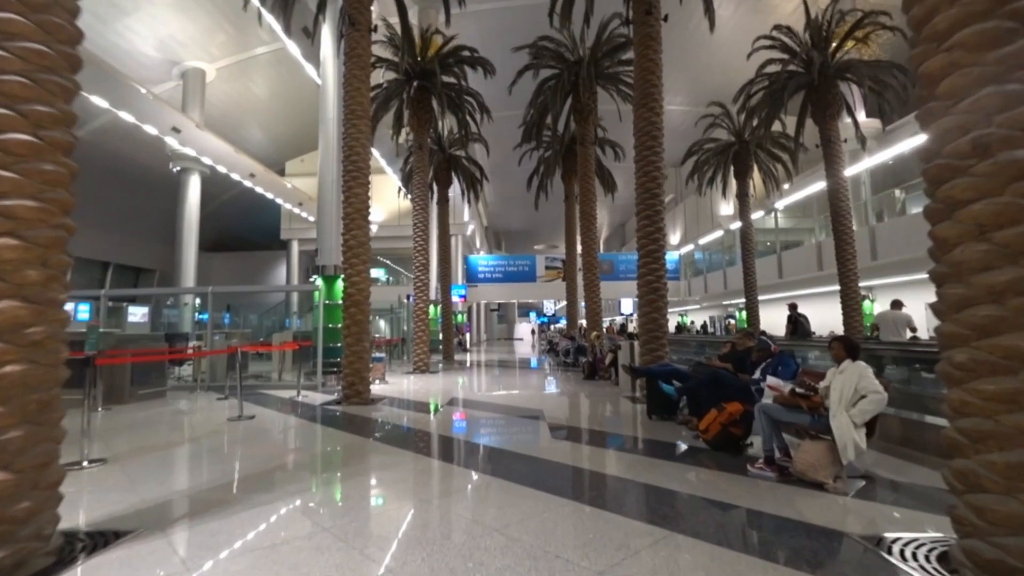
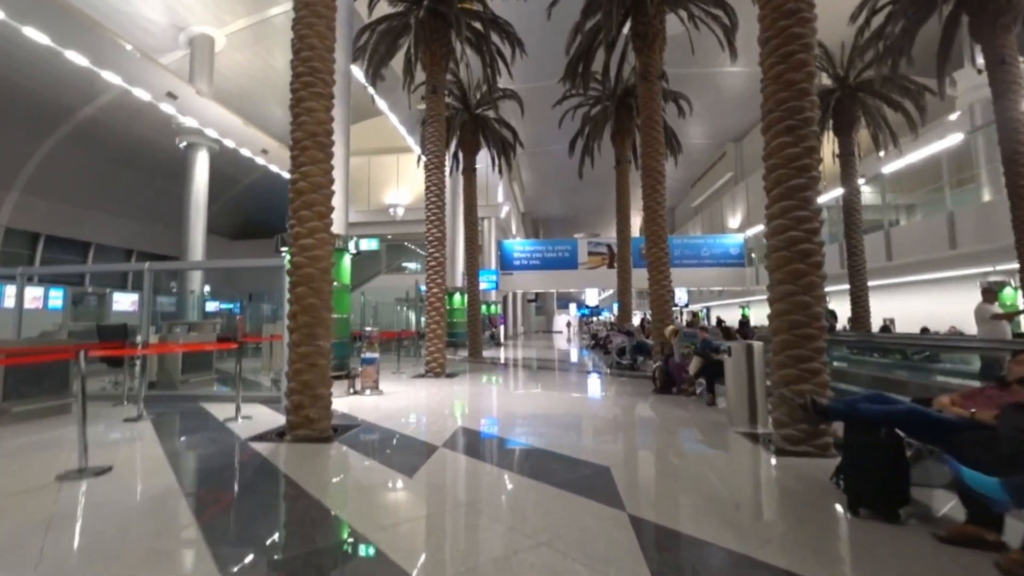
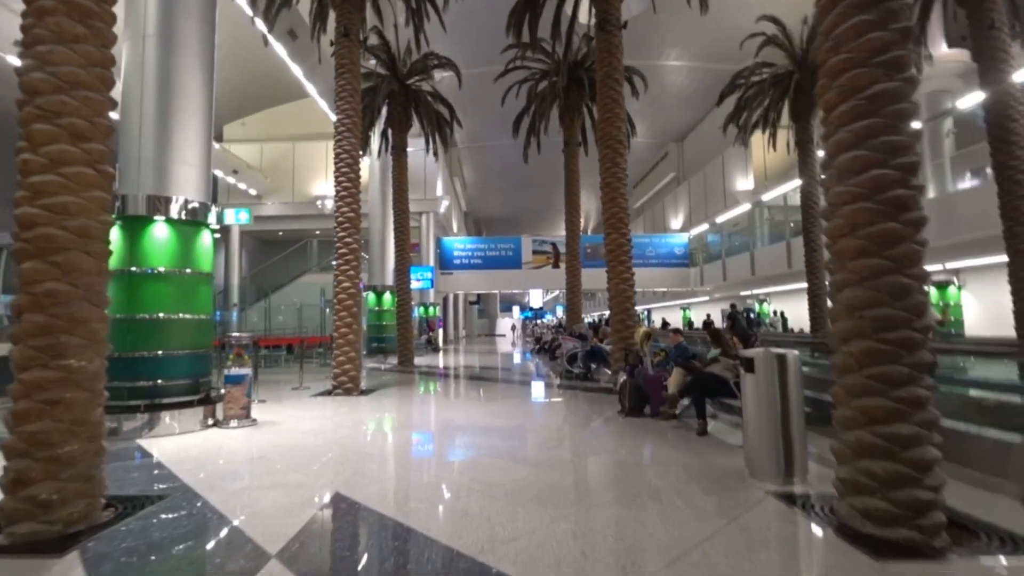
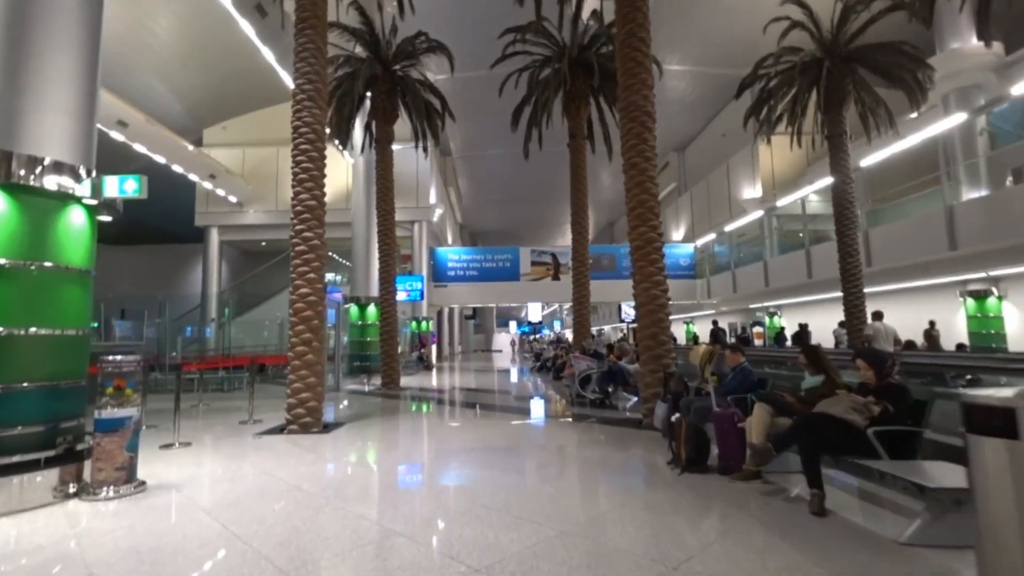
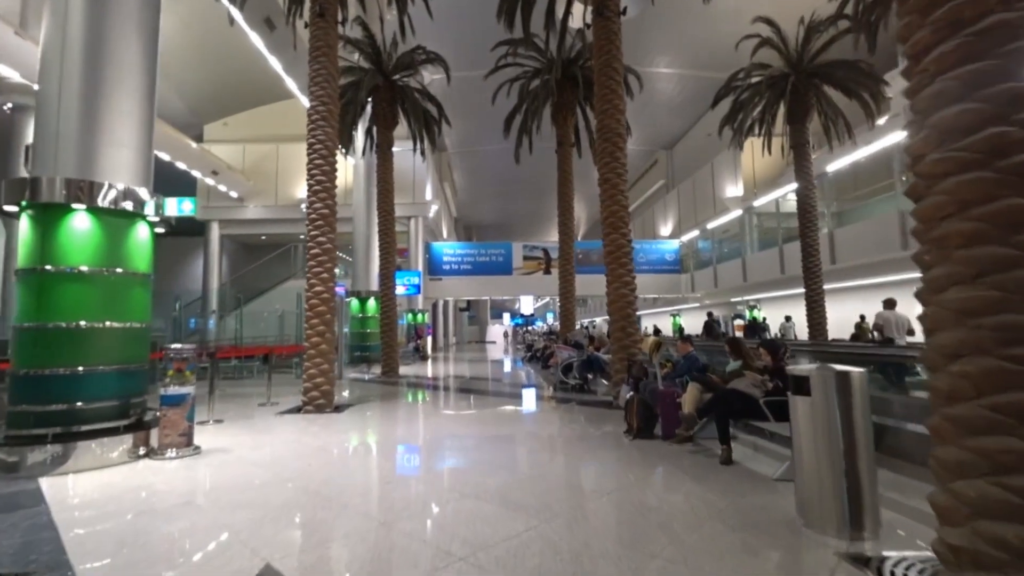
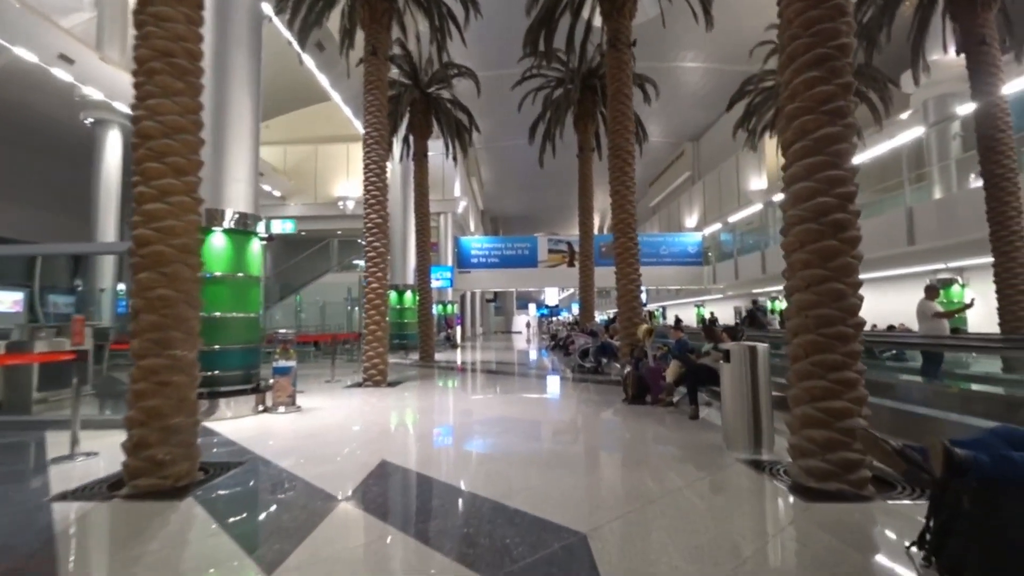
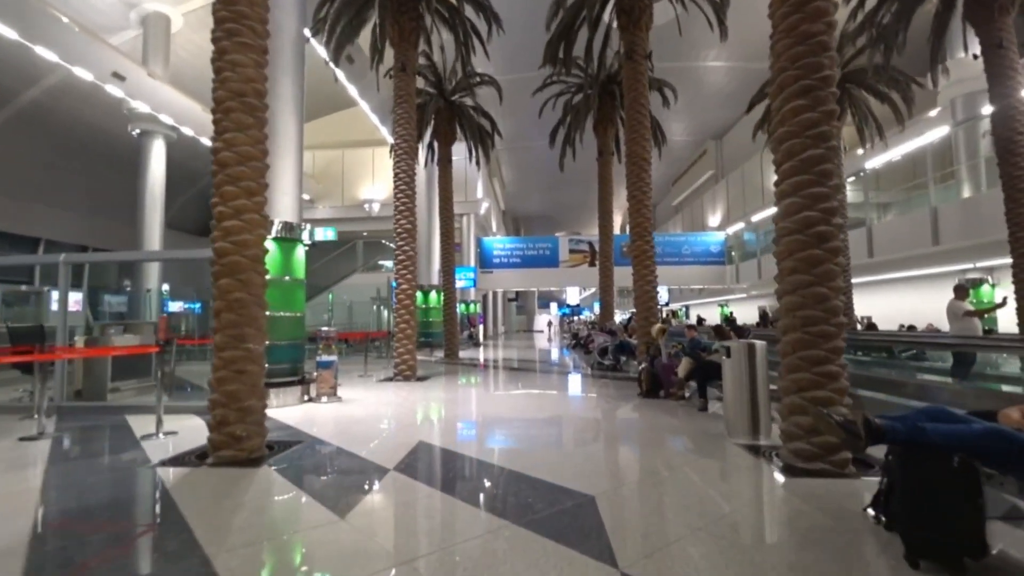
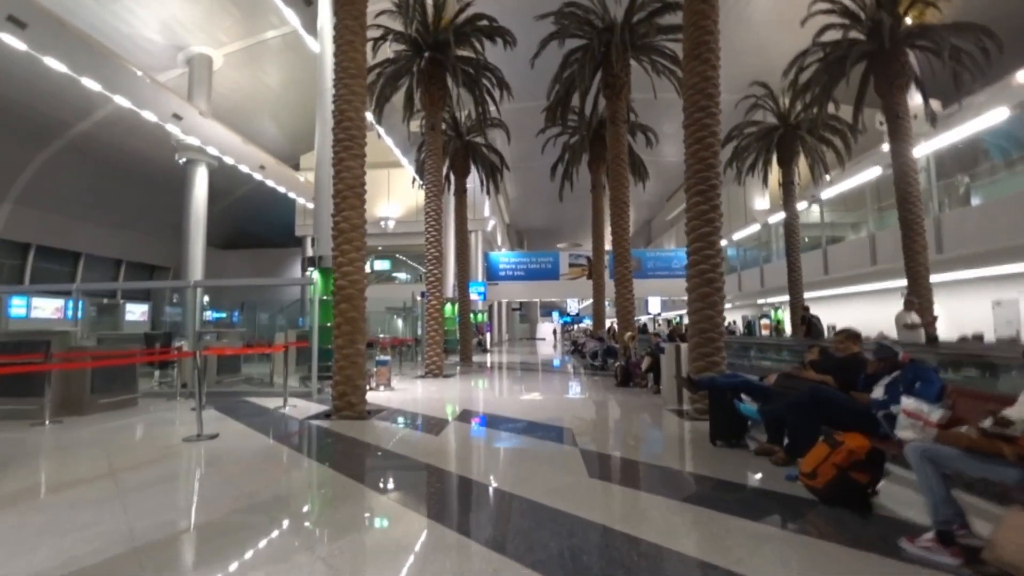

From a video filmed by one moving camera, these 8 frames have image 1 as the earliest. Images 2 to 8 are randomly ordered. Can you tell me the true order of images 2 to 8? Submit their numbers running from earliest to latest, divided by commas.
8, 2, 7, 6, 3, 5, 4
